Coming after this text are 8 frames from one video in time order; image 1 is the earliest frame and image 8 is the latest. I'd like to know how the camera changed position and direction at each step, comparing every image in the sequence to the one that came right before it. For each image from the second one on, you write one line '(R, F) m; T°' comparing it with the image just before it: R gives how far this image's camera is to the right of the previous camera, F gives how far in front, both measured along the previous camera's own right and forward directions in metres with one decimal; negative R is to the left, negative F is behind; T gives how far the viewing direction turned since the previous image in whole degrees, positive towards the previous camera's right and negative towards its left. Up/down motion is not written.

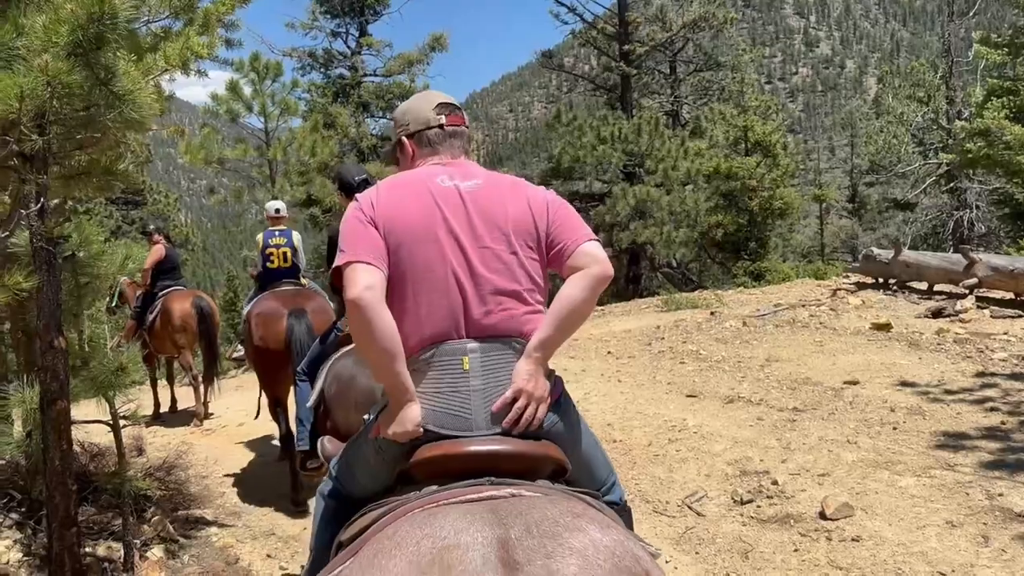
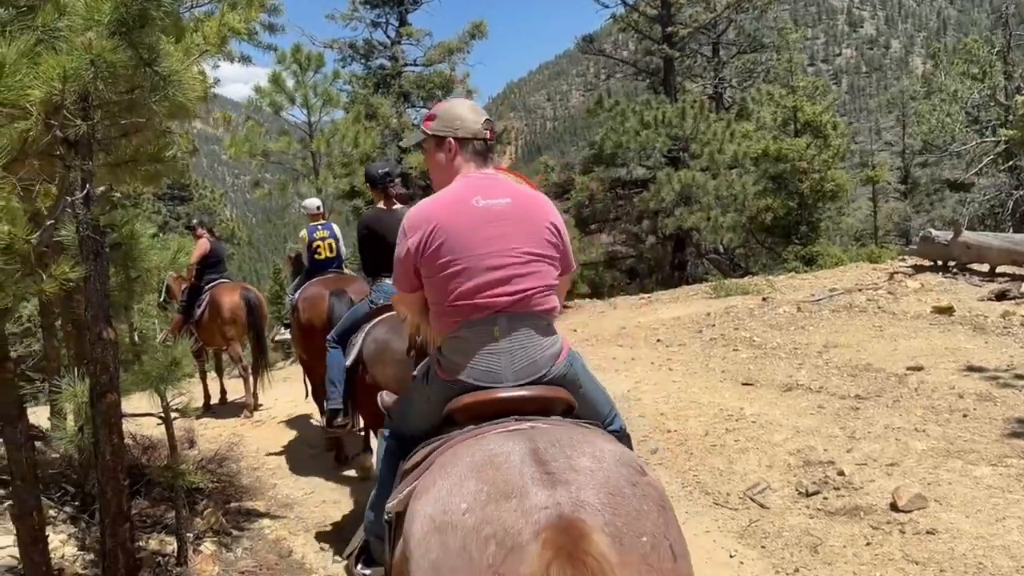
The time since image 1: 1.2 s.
(-0.1, +0.2) m; -3°
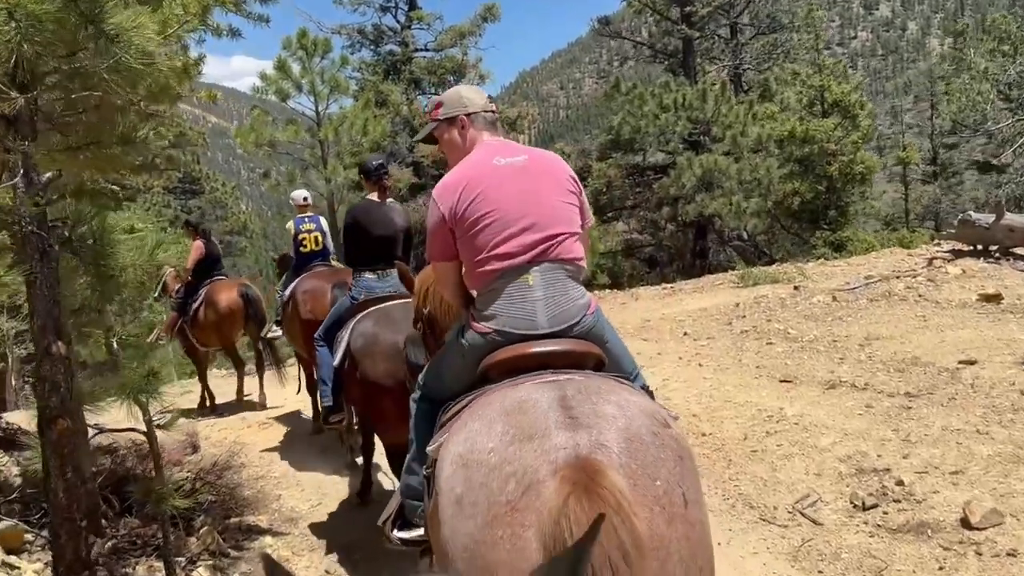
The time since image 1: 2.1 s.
(0.0, +0.6) m; -1°
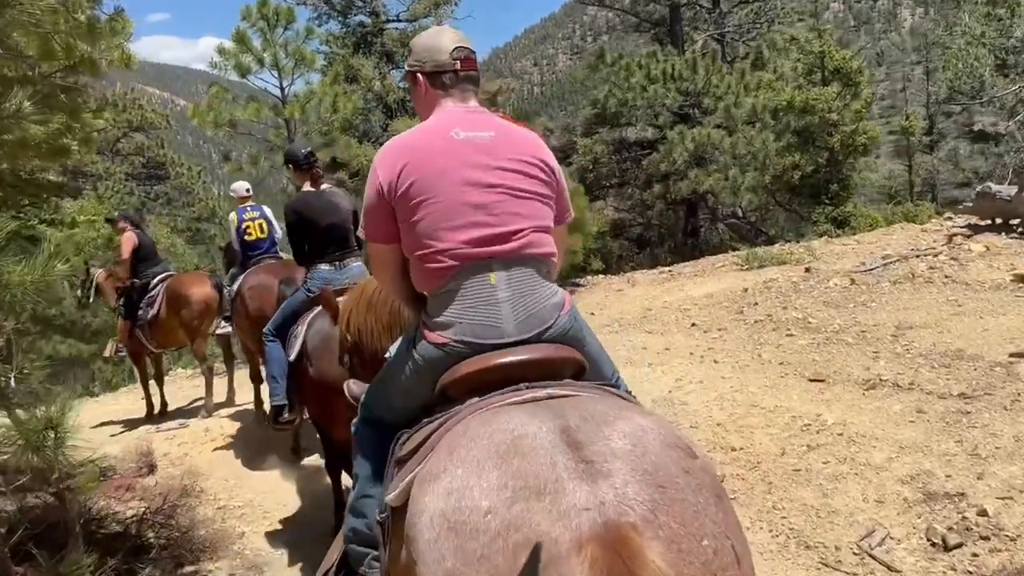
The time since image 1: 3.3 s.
(-0.1, +1.1) m; +1°
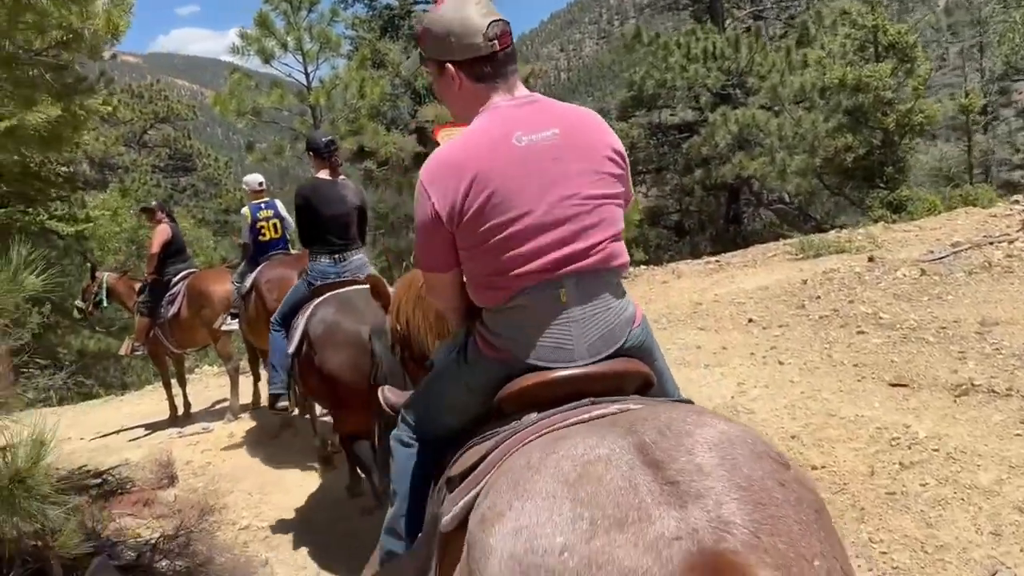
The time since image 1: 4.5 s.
(-0.1, +0.7) m; -2°
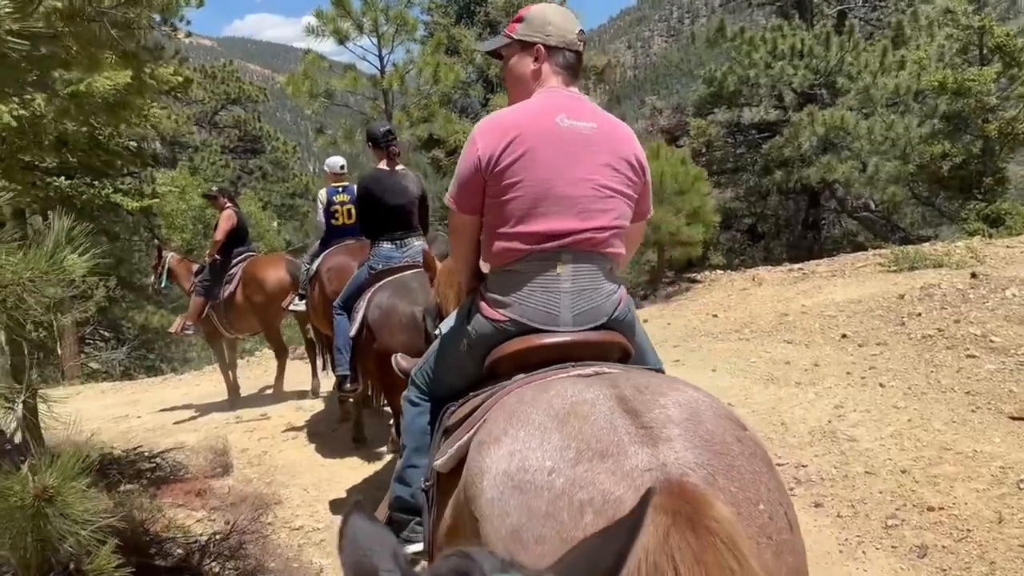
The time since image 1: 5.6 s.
(-0.2, +0.5) m; -4°
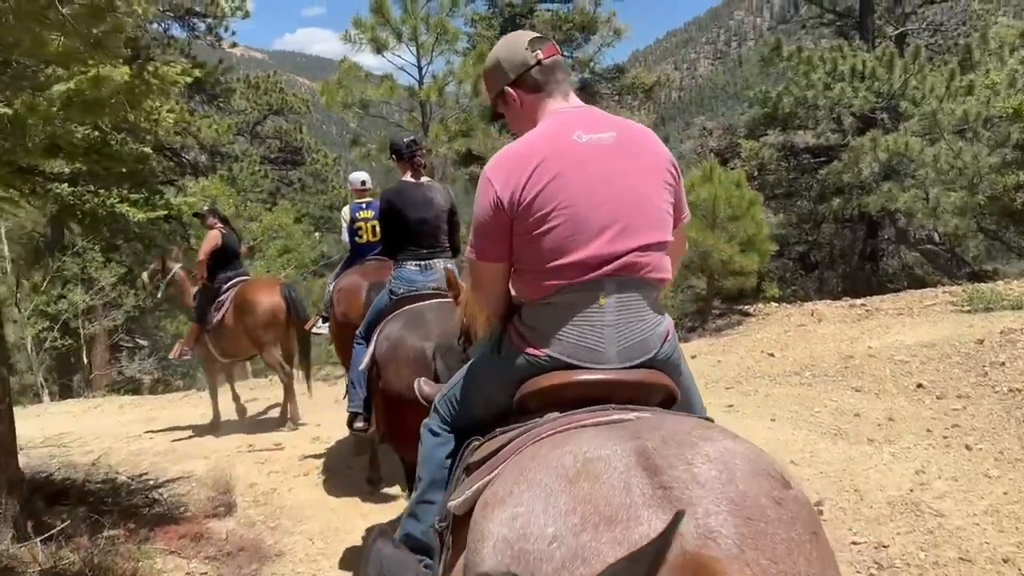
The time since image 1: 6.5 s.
(0.0, +0.7) m; -3°
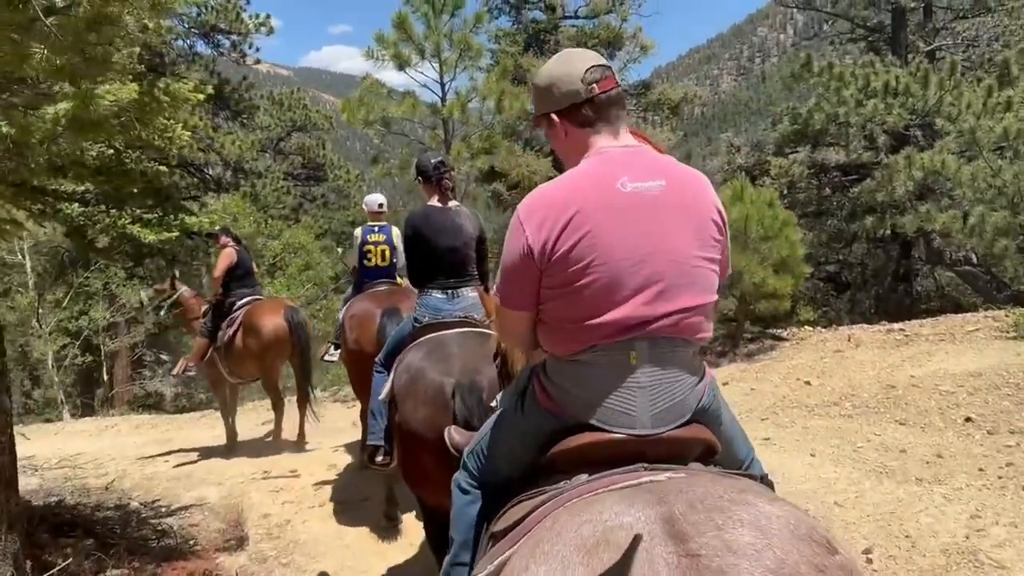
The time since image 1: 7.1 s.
(0.0, +0.3) m; -1°
